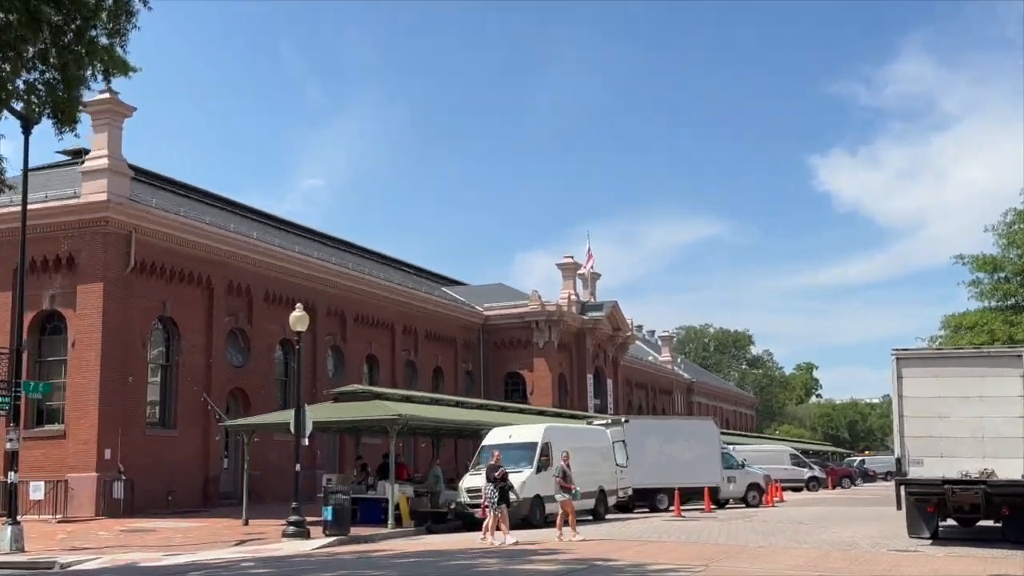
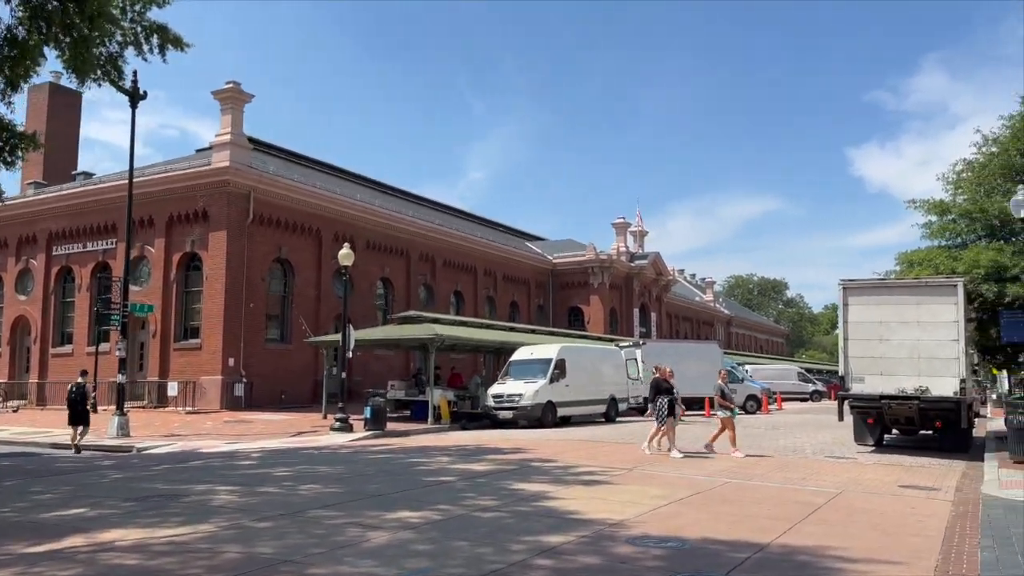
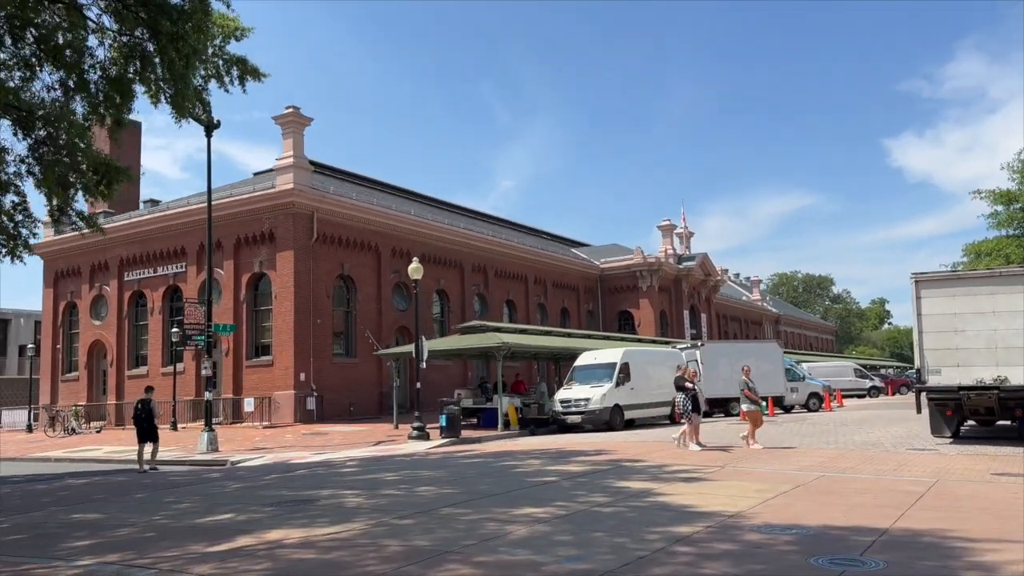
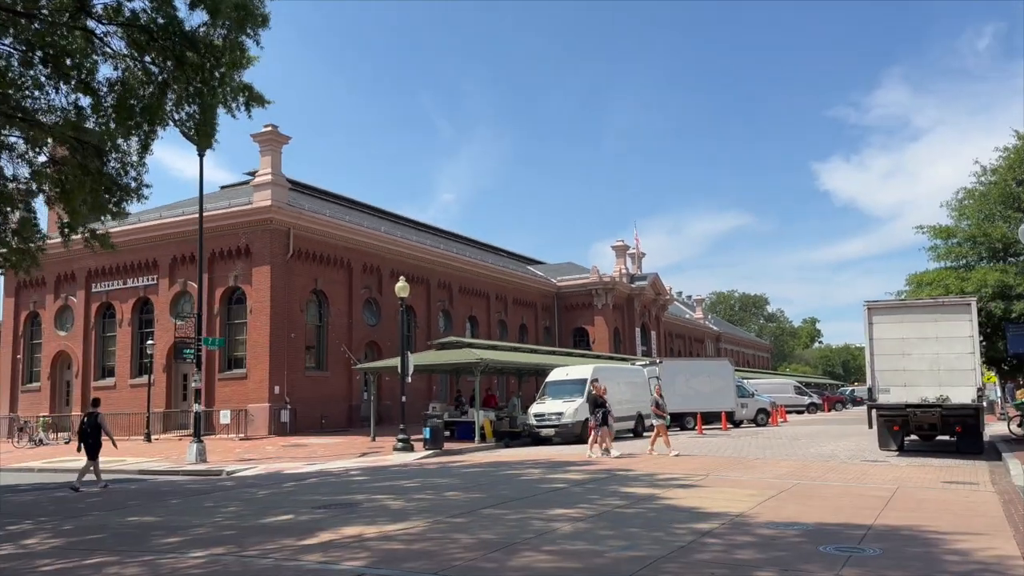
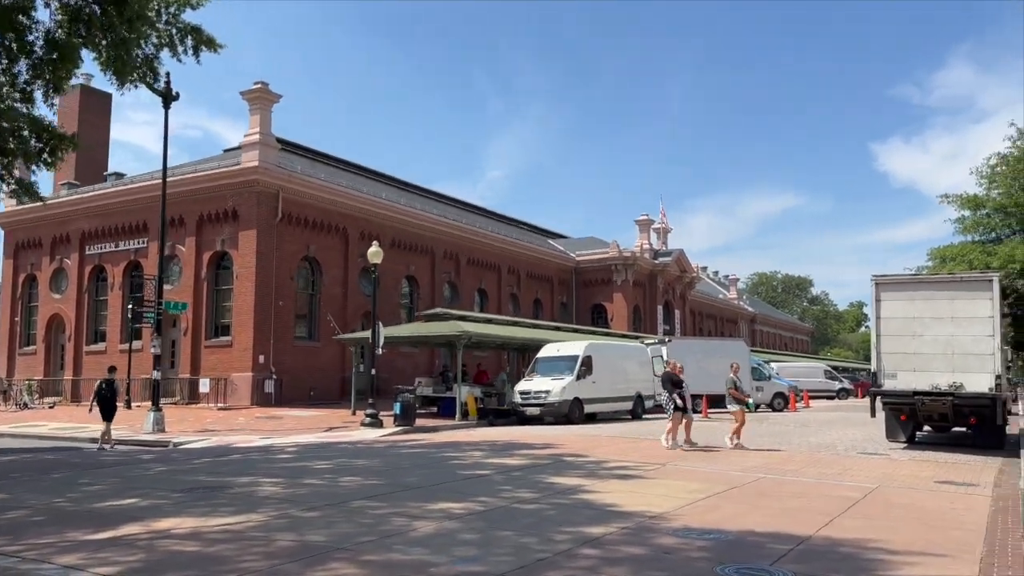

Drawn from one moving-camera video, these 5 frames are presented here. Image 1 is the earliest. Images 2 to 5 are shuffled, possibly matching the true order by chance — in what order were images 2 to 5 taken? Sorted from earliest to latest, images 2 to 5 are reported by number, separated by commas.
4, 3, 5, 2
